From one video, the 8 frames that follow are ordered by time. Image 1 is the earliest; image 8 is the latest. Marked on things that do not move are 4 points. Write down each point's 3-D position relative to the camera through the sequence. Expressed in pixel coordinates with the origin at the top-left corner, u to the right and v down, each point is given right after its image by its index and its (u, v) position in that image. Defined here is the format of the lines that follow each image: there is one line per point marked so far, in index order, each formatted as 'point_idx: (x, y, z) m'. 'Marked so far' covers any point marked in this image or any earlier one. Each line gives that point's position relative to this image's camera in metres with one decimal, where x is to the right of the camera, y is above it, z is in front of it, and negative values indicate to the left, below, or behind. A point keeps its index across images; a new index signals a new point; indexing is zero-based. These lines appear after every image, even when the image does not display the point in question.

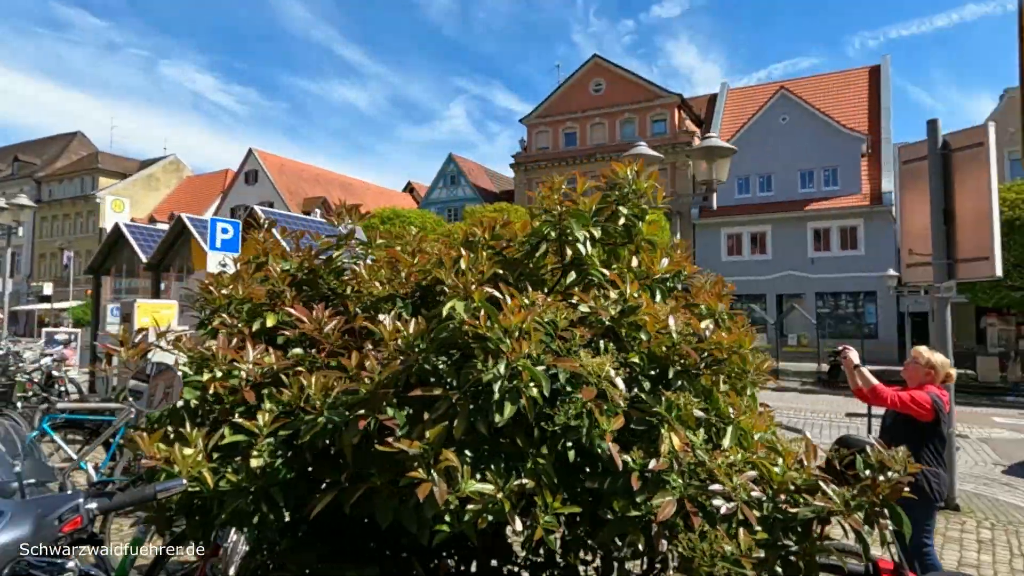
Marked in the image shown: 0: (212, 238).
0: (-4.0, +0.7, +8.9) m
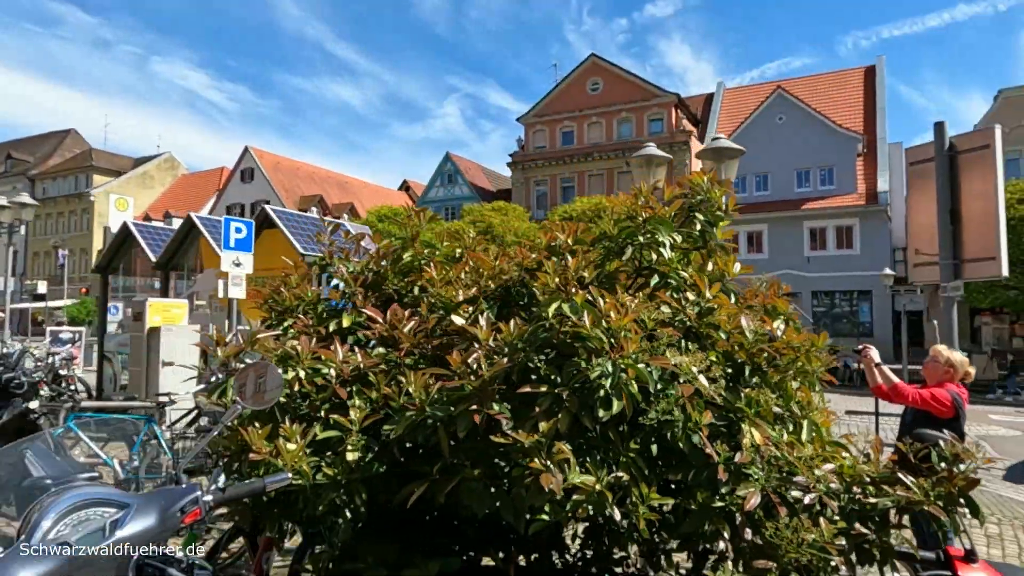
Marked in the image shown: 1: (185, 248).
0: (-3.9, +0.7, +9.0) m
1: (-5.7, +0.7, +11.6) m
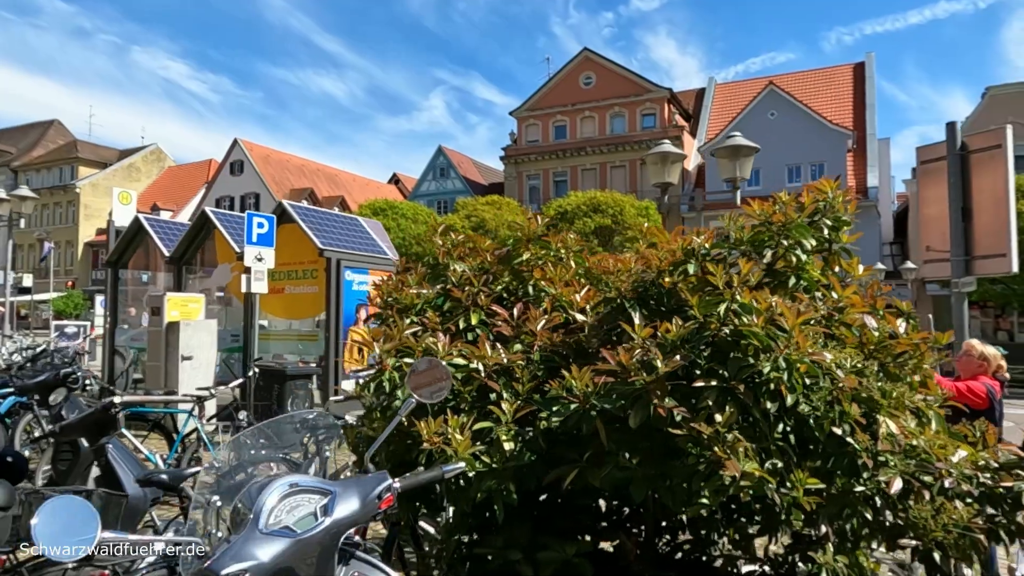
0: (-3.6, +0.7, +9.0) m
1: (-5.5, +0.8, +11.6) m
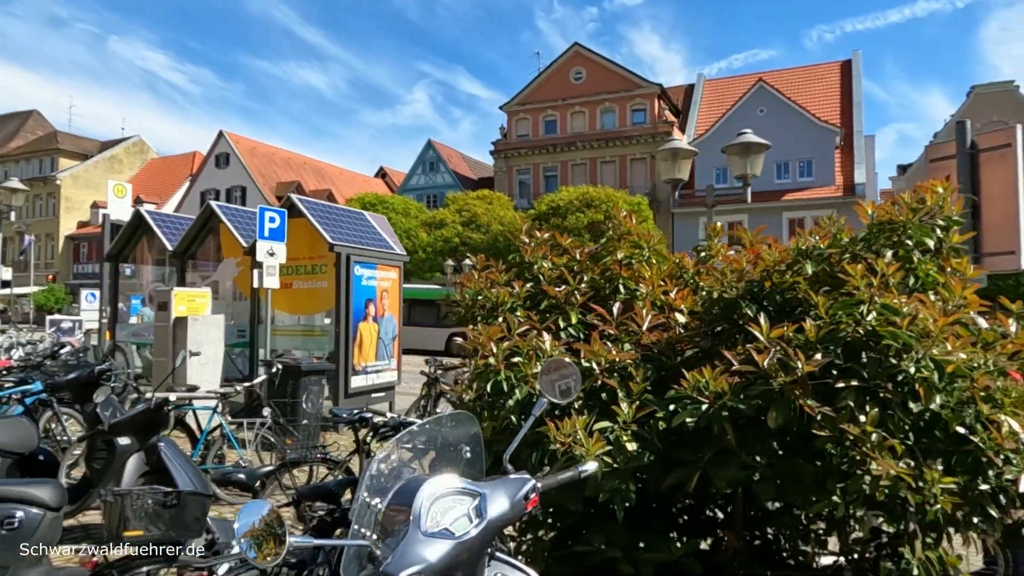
0: (-3.4, +0.8, +8.9) m
1: (-5.3, +0.9, +11.5) m
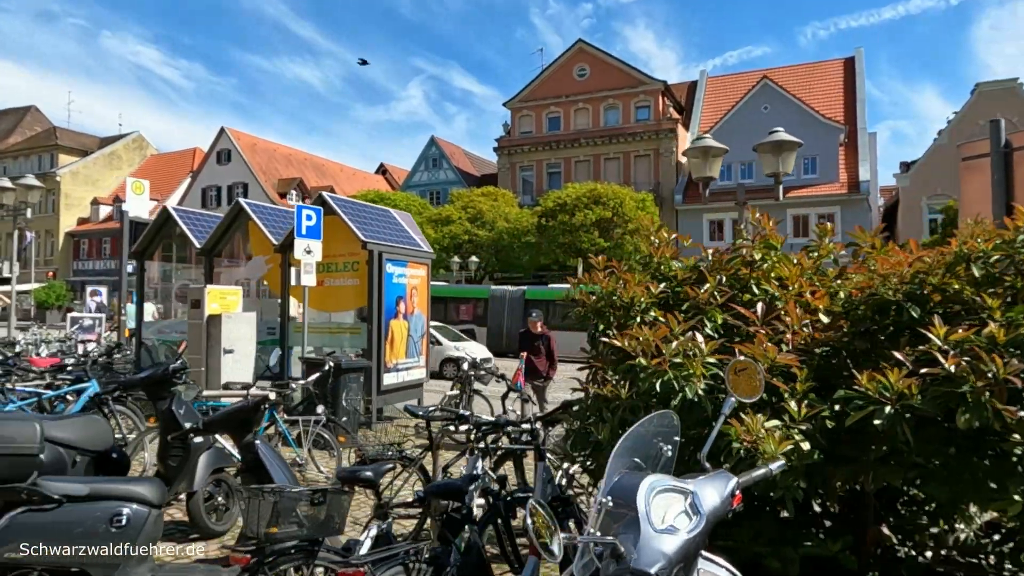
0: (-2.9, +0.8, +8.9) m
1: (-4.9, +0.9, +11.5) m
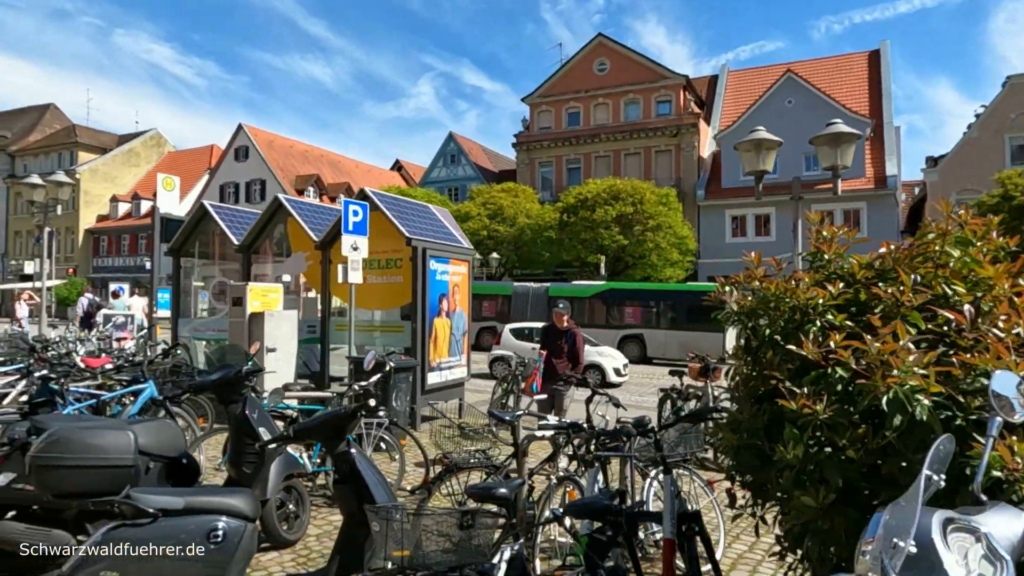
0: (-2.2, +0.9, +8.7) m
1: (-4.1, +1.0, +11.3) m
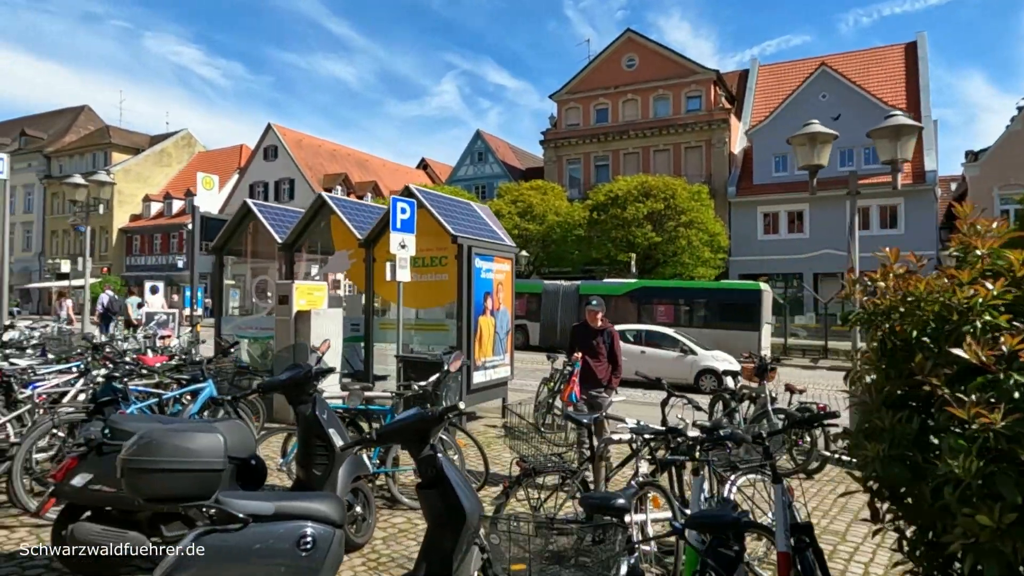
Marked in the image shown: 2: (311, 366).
0: (-1.5, +0.9, +8.6) m
1: (-3.4, +1.0, +11.3) m
2: (-1.5, -0.6, +4.8) m
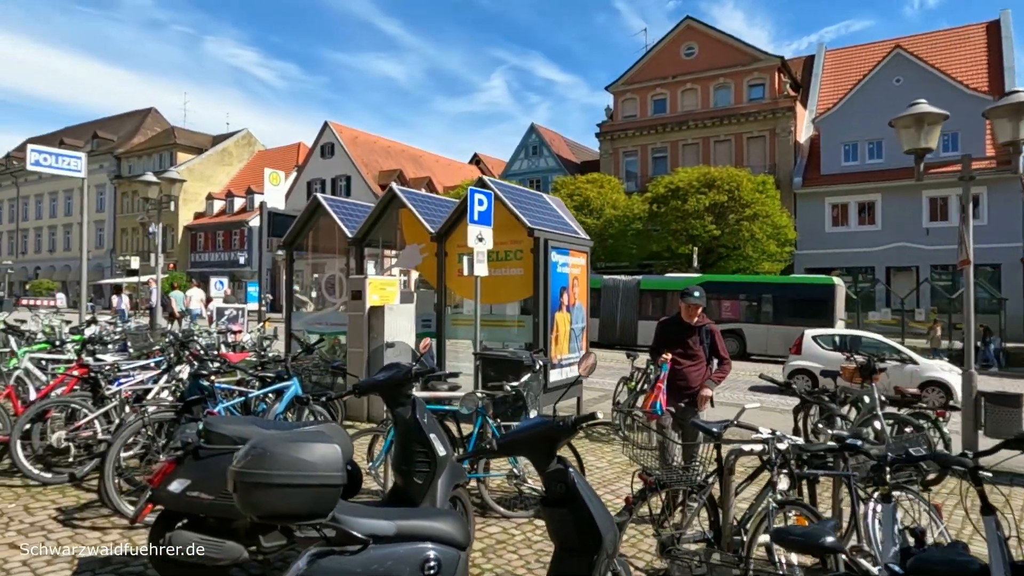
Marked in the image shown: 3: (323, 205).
0: (-0.5, +1.0, +8.3) m
1: (-2.2, +1.1, +11.1) m
2: (-0.7, -0.5, +4.5) m
3: (-3.2, +1.4, +11.4) m
